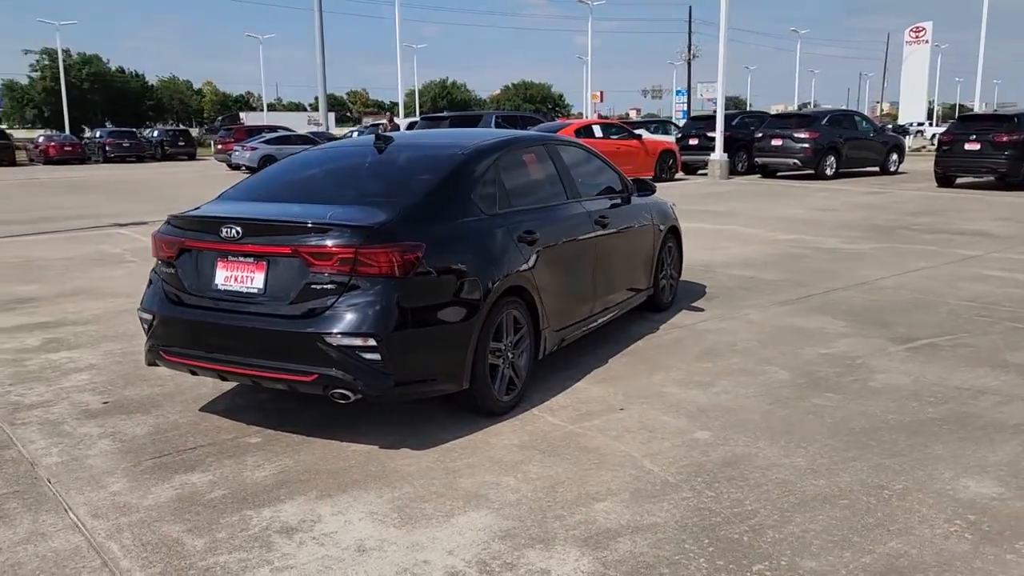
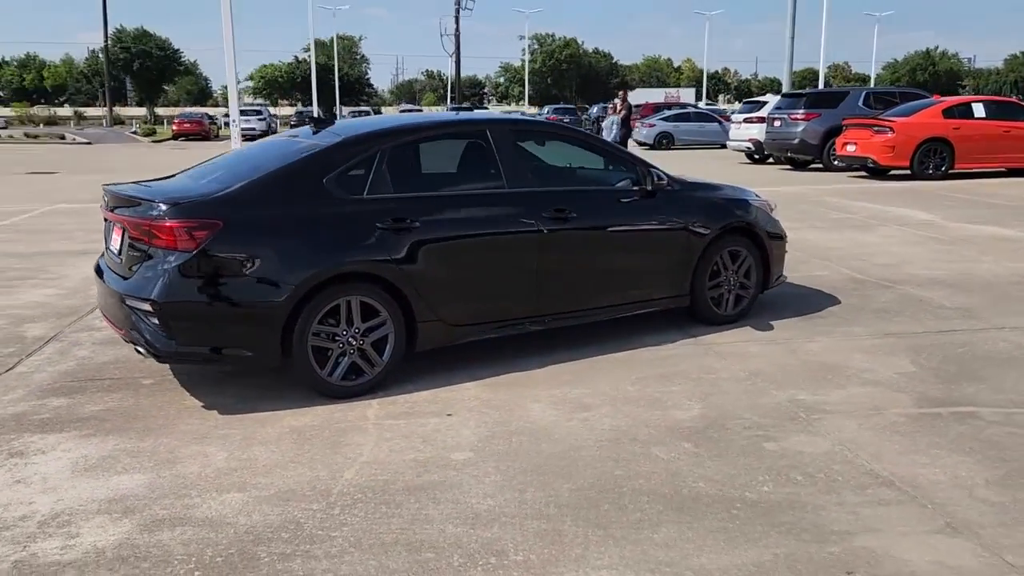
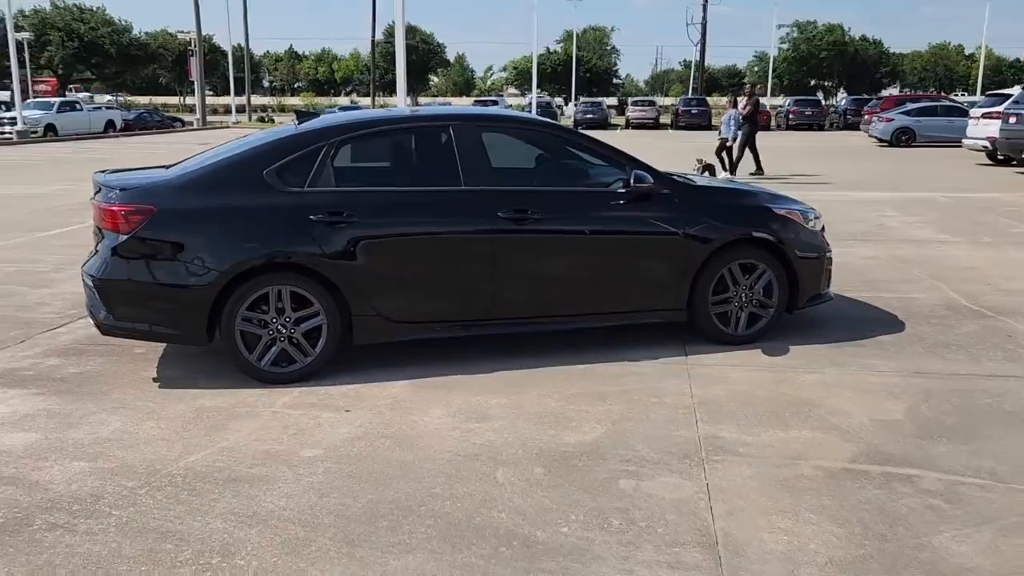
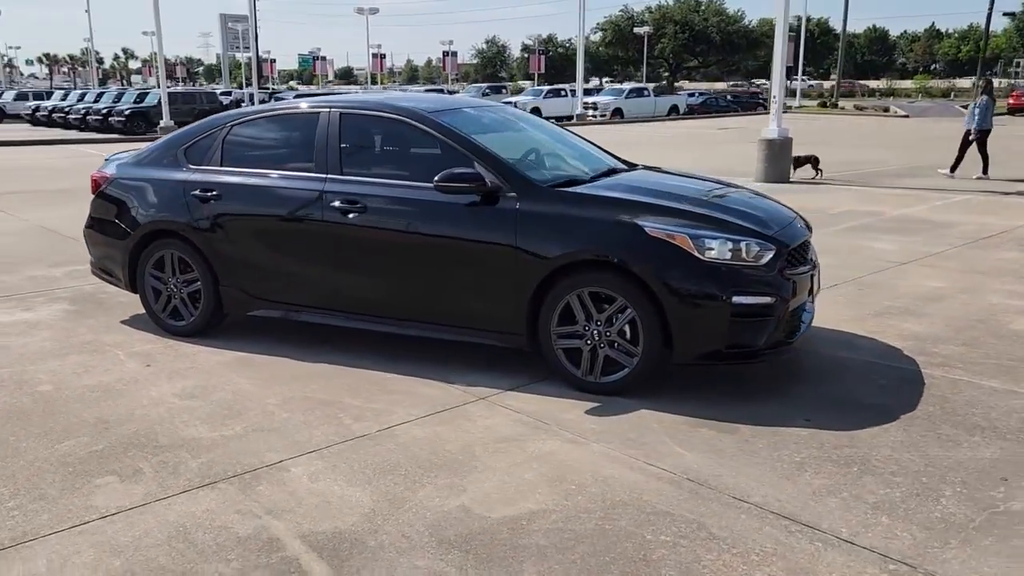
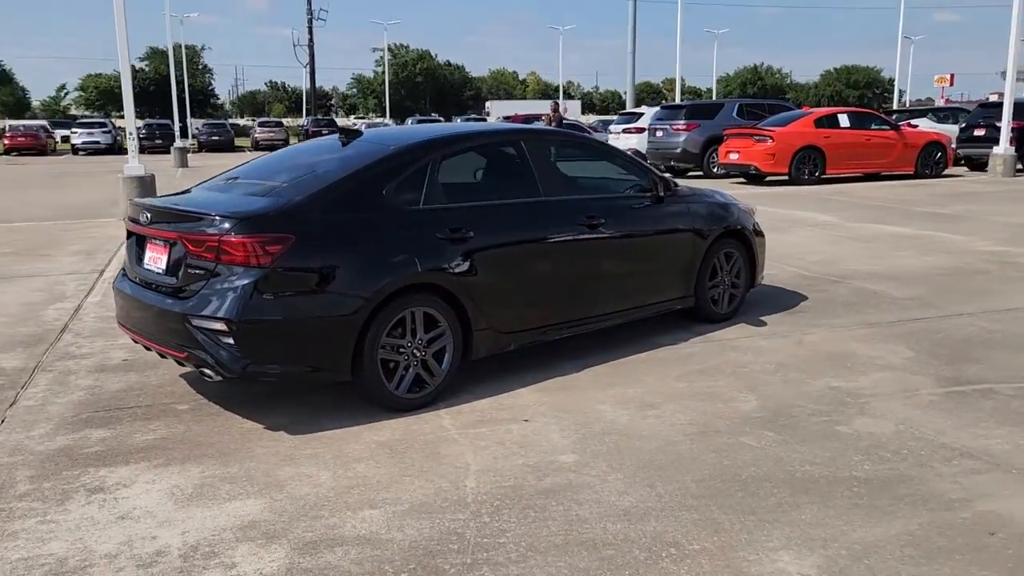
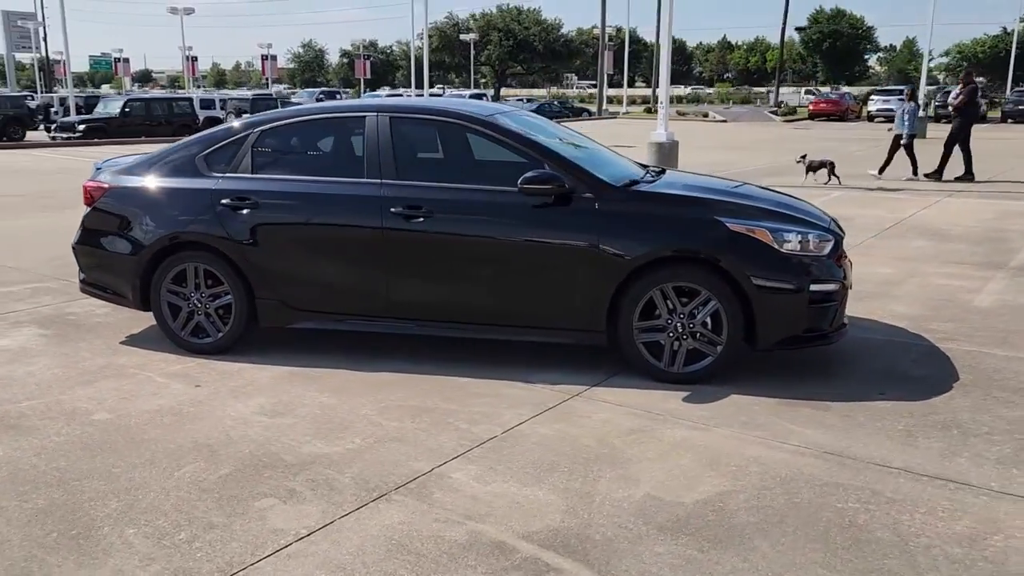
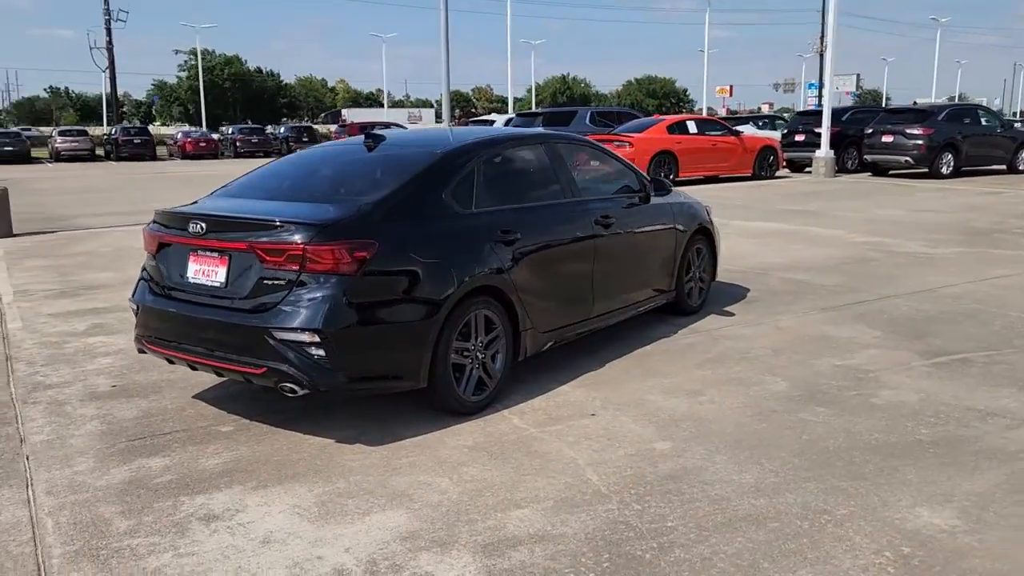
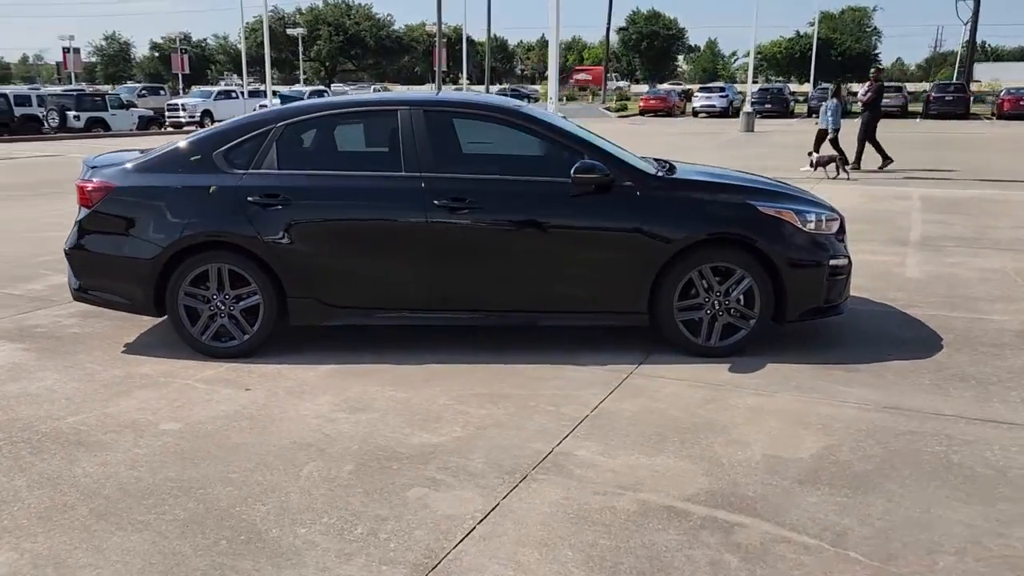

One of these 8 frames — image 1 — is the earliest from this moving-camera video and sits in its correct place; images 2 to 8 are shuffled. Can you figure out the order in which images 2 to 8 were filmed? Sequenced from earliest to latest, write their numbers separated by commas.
7, 5, 2, 3, 8, 6, 4
